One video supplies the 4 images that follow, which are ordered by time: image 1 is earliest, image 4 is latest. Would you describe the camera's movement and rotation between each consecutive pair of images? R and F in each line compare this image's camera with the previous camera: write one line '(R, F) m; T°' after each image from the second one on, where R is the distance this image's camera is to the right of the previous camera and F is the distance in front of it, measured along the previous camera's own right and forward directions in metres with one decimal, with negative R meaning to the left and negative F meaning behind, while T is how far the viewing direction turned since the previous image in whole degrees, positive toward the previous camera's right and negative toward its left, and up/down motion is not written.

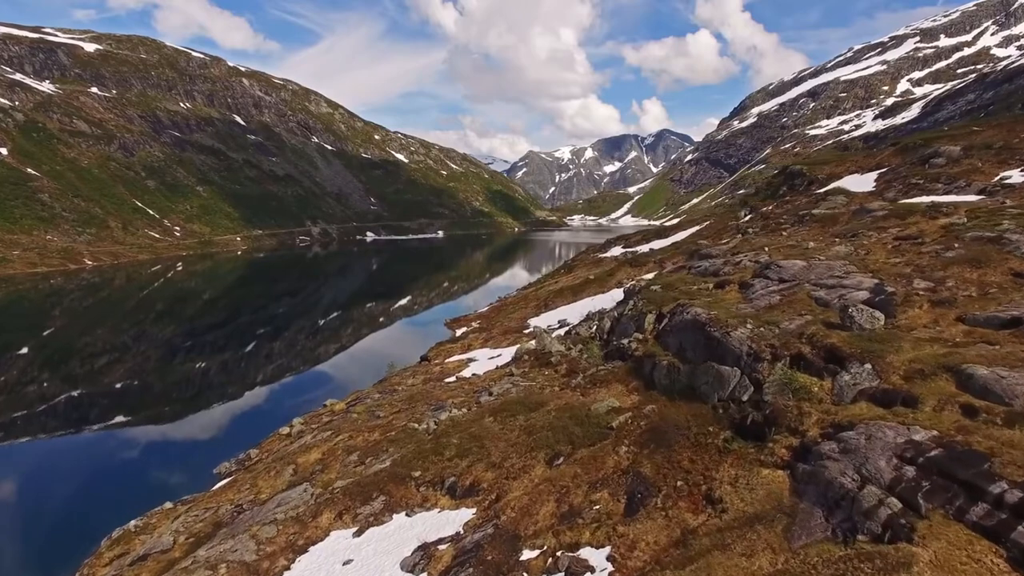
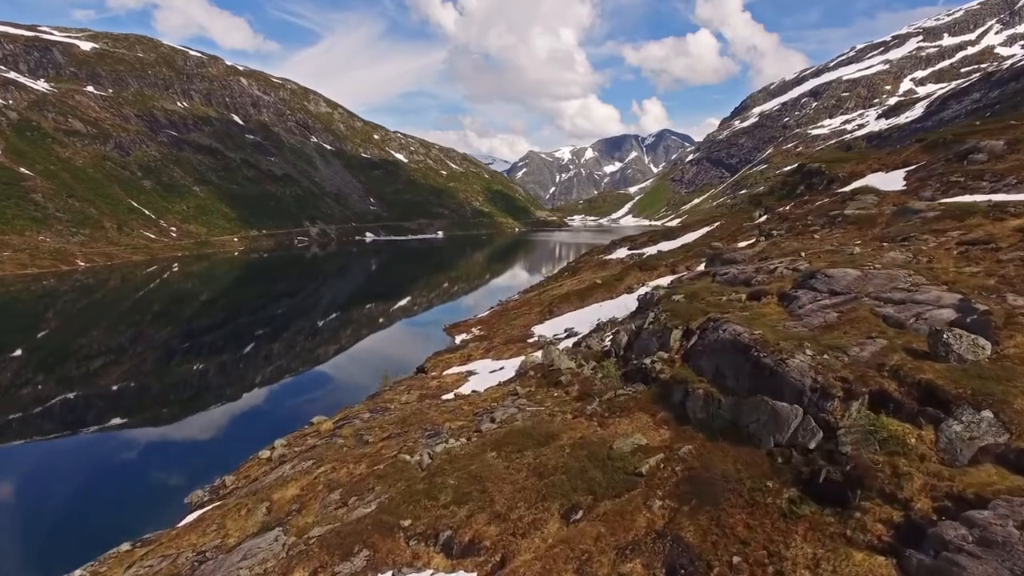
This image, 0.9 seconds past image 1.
(-0.2, +3.8) m; 0°
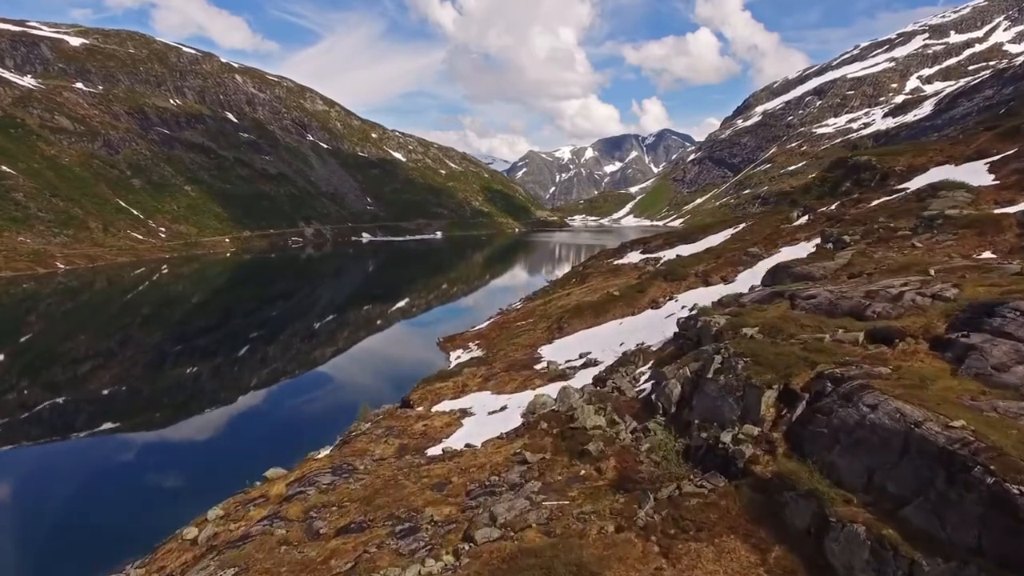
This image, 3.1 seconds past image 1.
(-0.3, +8.9) m; 0°
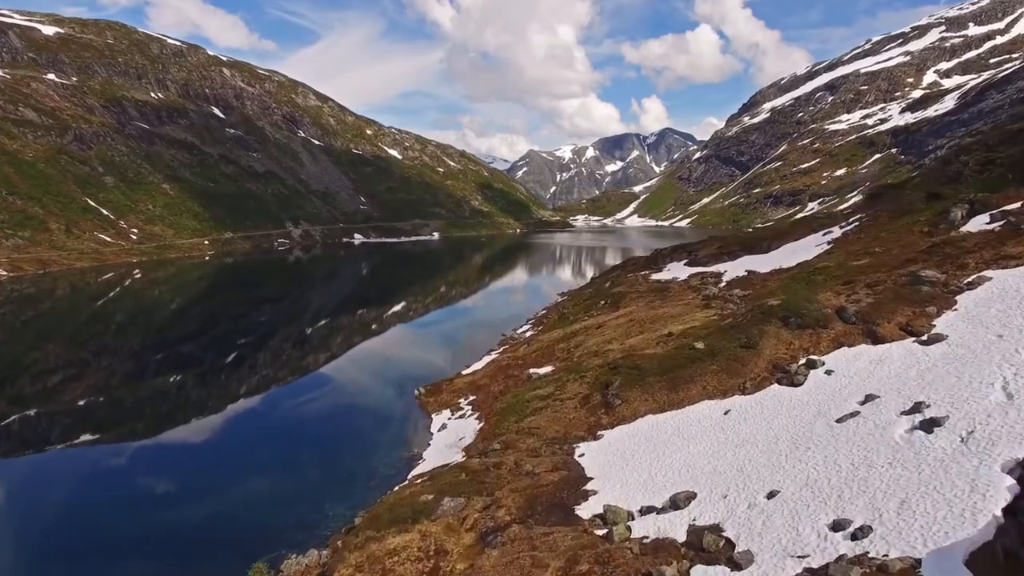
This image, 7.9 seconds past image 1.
(-0.7, +21.8) m; 0°
